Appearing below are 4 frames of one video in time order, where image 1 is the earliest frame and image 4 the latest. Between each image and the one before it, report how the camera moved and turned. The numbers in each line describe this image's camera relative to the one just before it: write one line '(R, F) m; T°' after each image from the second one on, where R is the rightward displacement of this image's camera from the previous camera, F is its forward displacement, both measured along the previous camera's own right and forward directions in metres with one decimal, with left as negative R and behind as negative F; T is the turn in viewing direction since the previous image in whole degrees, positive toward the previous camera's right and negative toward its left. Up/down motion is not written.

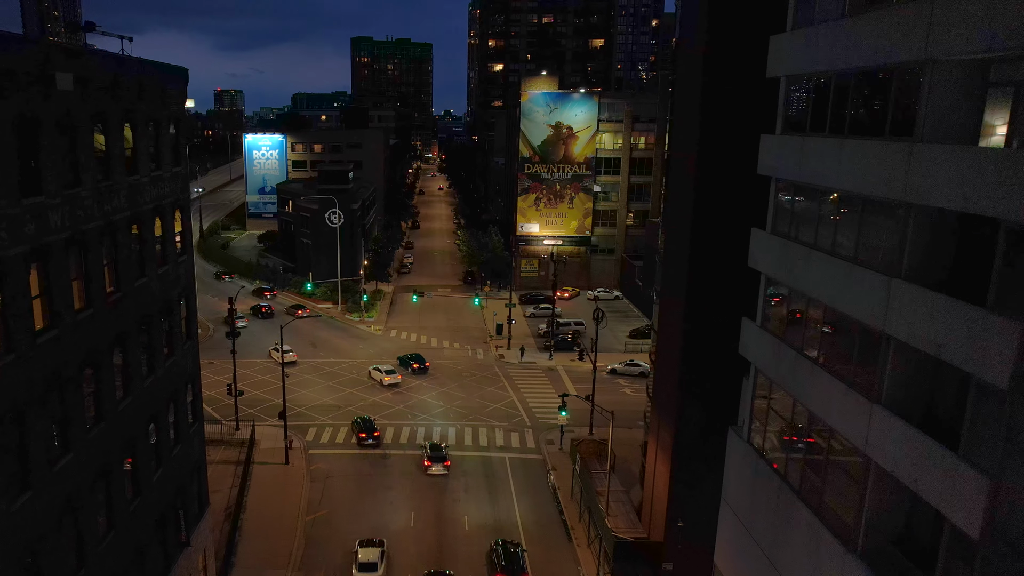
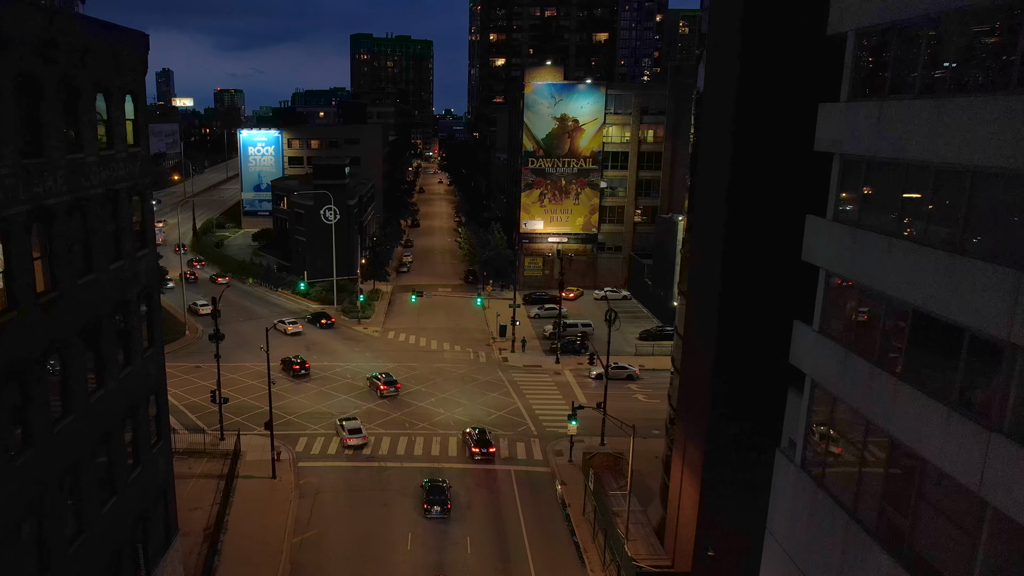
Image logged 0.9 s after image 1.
(-0.3, +3.3) m; 0°
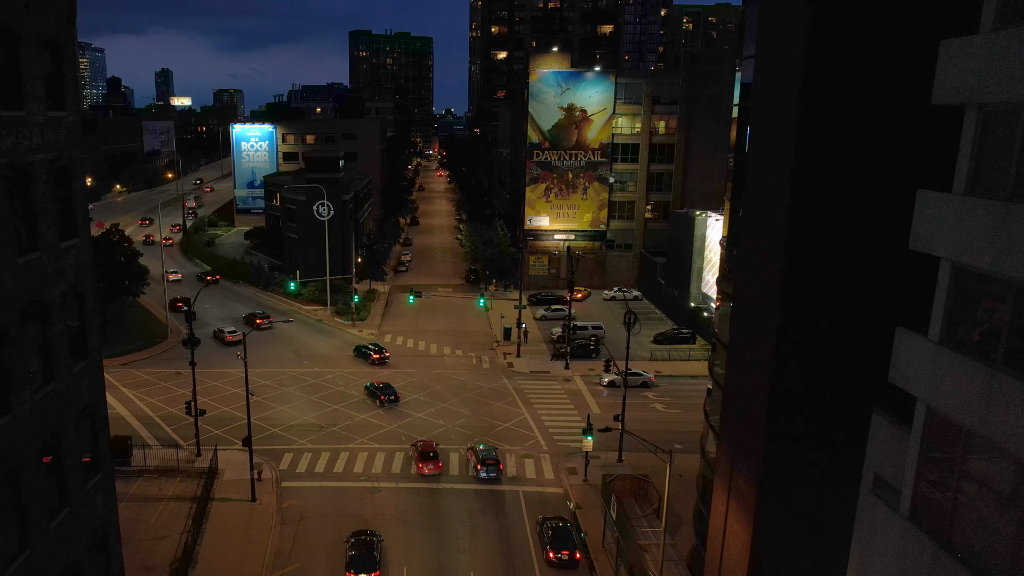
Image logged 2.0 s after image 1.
(-0.4, +4.3) m; 0°
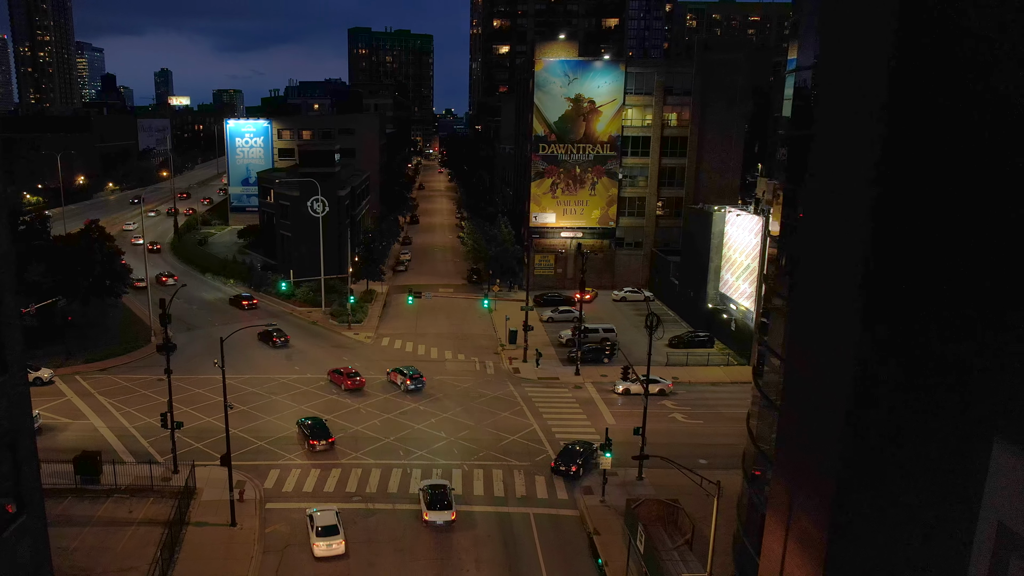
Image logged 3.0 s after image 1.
(-0.5, +3.7) m; 0°
